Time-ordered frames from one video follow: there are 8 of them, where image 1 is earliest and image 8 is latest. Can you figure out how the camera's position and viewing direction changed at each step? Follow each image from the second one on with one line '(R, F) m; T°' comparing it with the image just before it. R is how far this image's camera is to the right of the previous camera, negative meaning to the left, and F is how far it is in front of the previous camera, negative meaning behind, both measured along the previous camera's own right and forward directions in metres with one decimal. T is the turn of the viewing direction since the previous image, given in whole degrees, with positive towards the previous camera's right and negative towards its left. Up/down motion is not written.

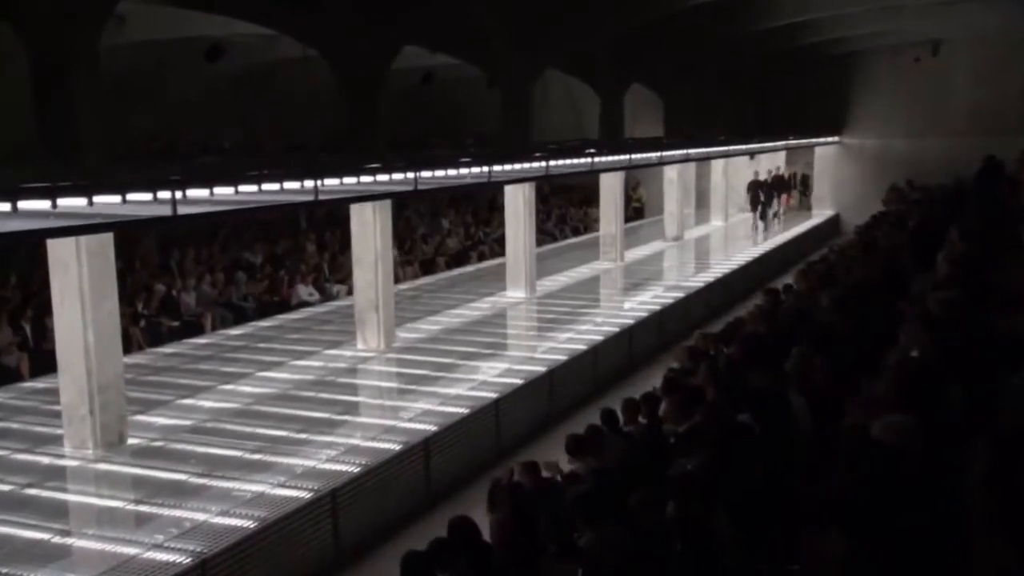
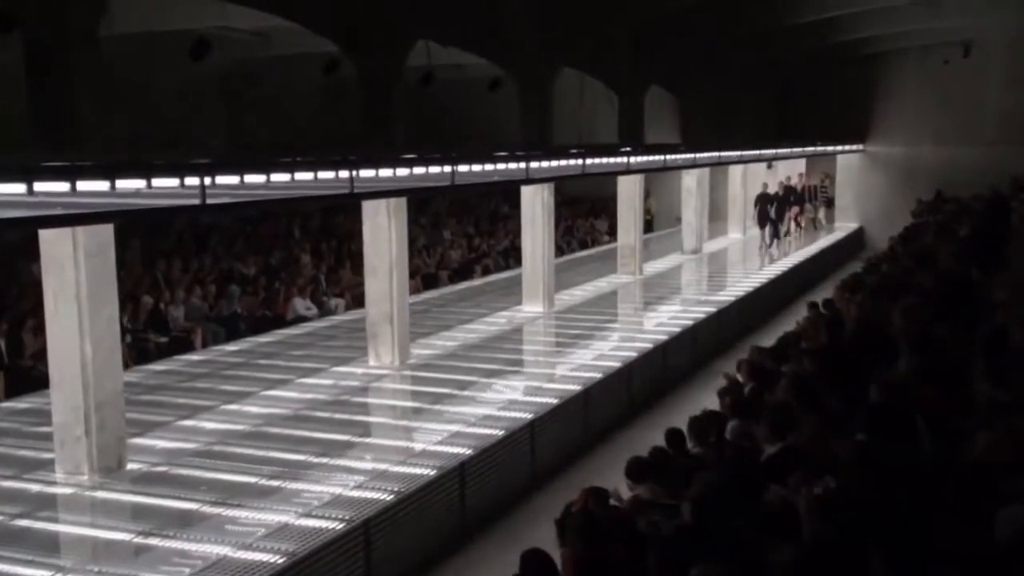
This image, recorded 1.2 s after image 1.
(-0.9, +0.9) m; +3°
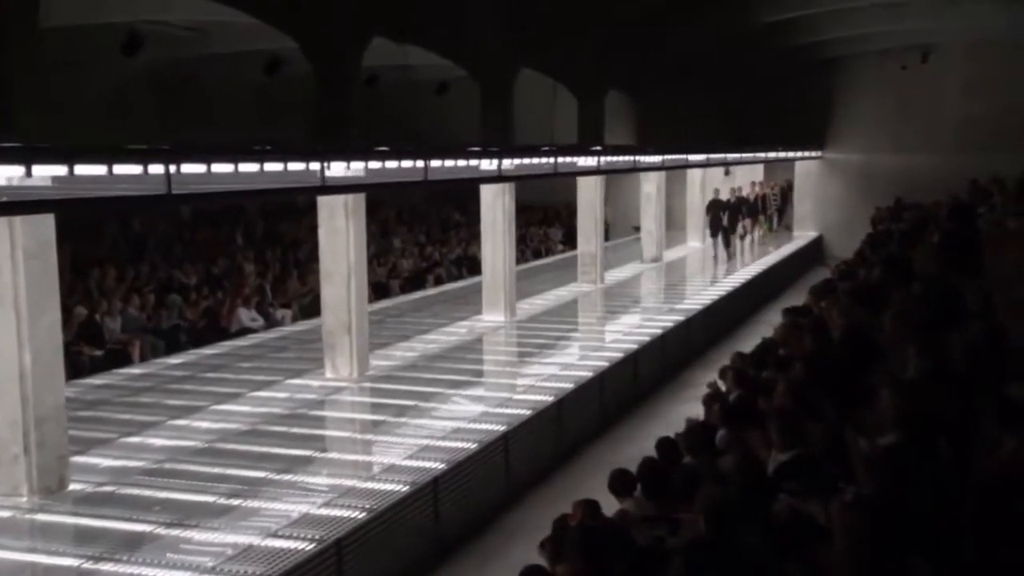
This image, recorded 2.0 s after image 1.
(-0.5, +0.5) m; +4°
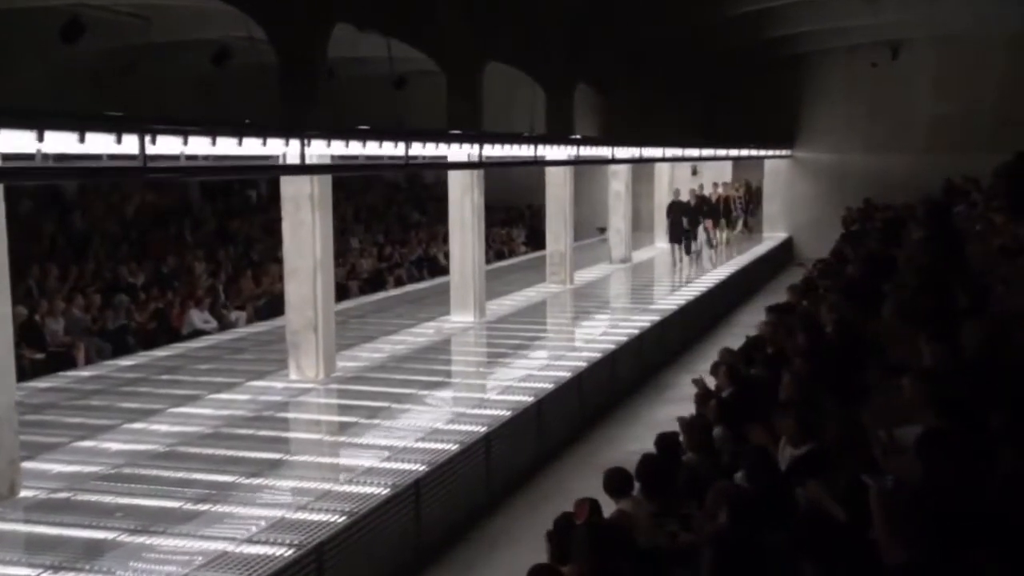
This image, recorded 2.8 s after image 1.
(-0.5, +0.5) m; +4°
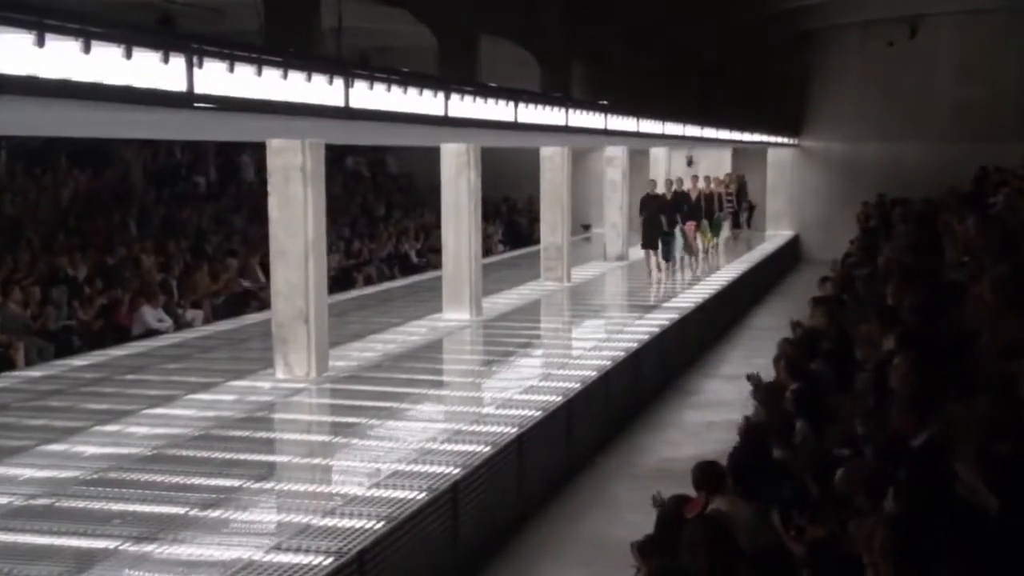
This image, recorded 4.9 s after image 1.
(-1.1, +1.2) m; +6°
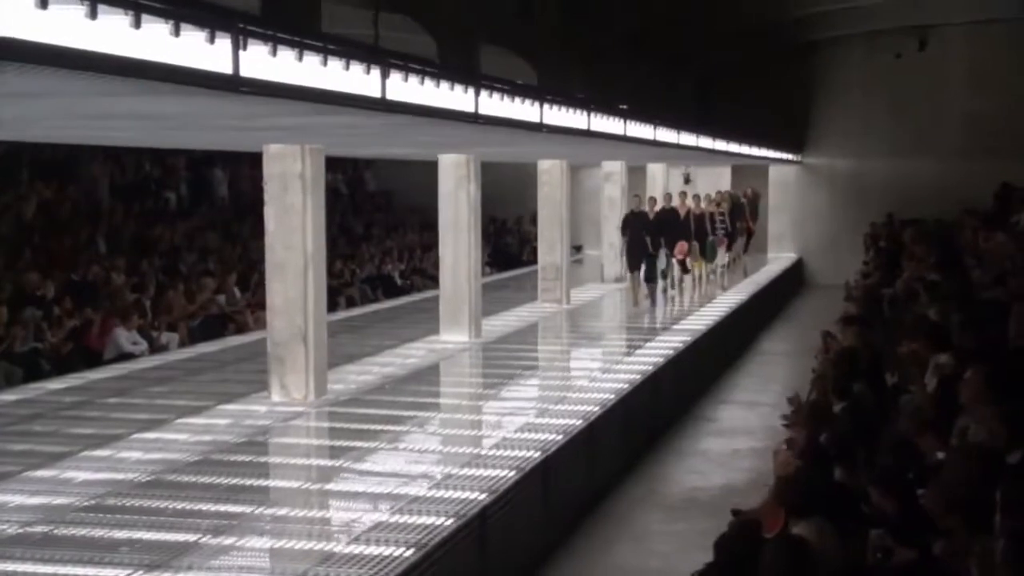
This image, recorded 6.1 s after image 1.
(-0.6, +0.6) m; +3°
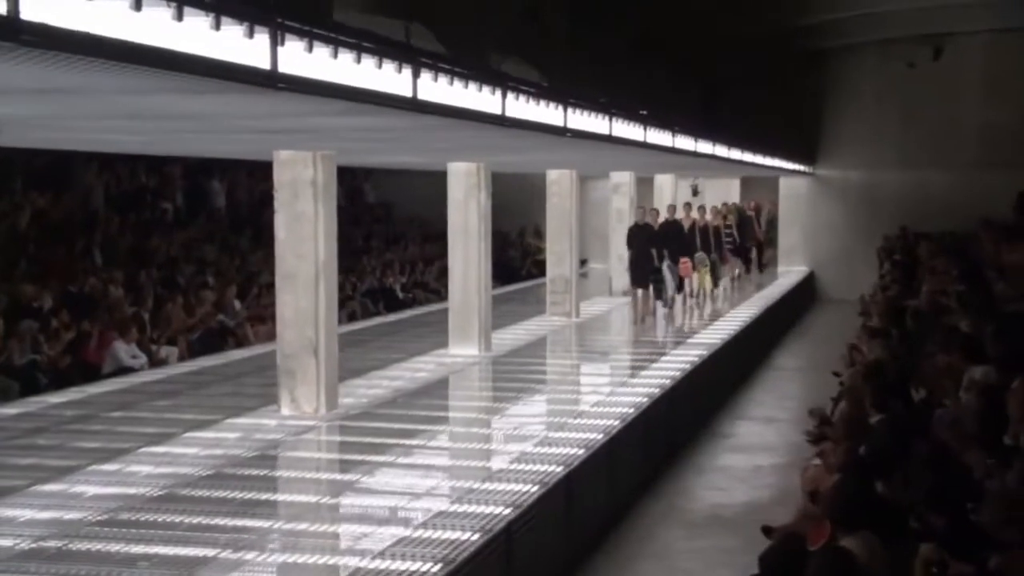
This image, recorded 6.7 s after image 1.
(-0.3, +0.2) m; +1°
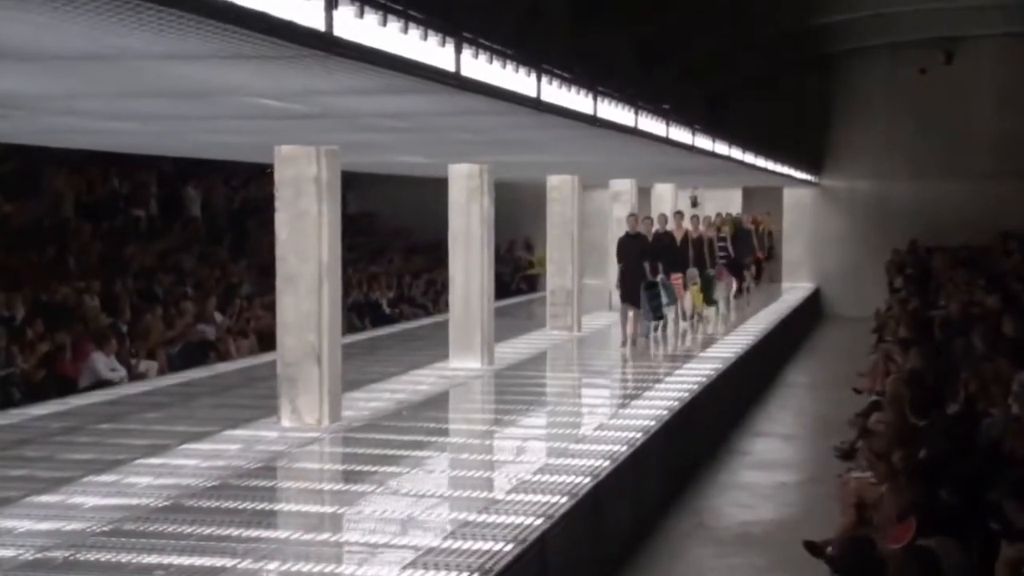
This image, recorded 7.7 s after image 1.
(-0.5, +0.5) m; +2°
